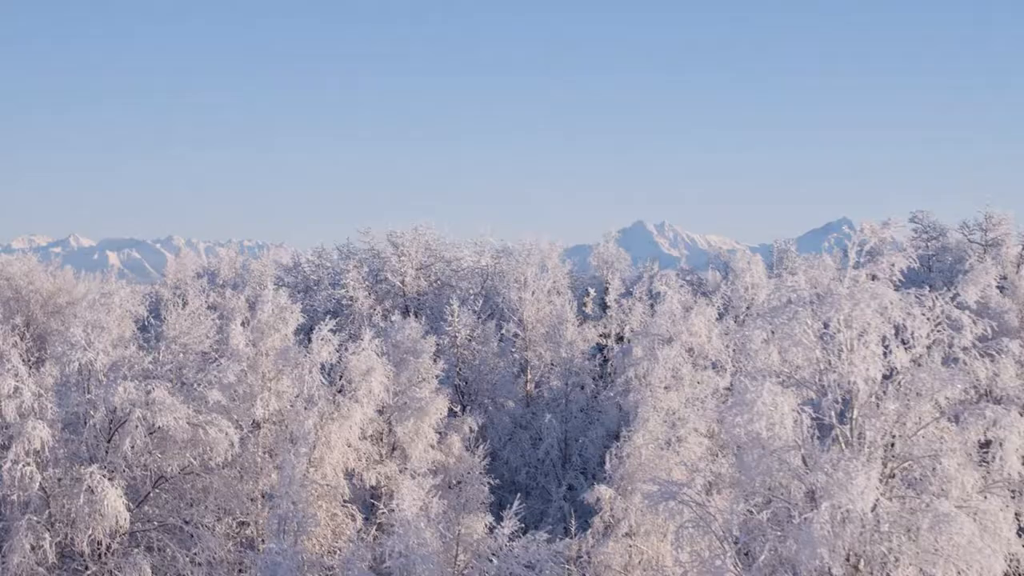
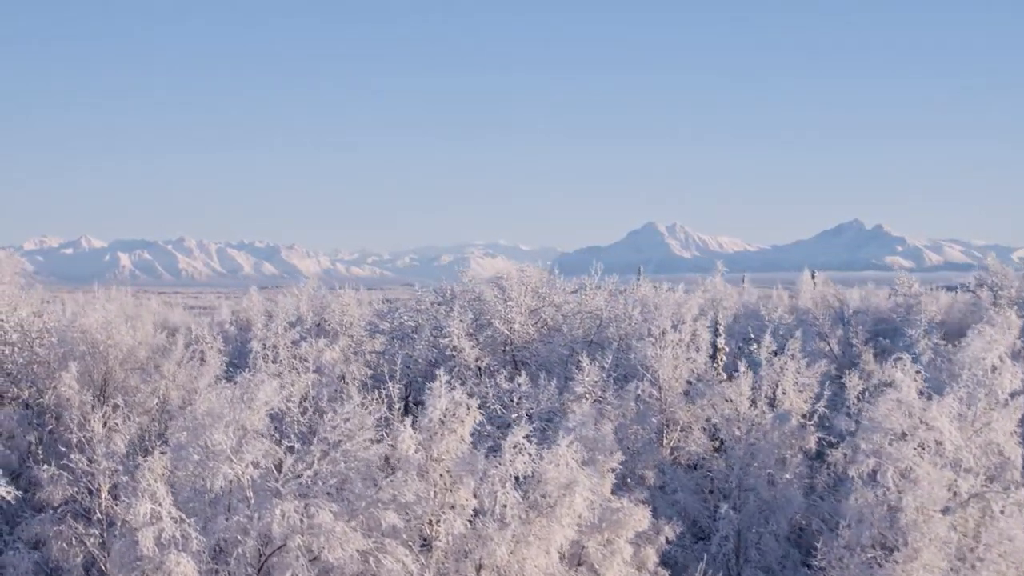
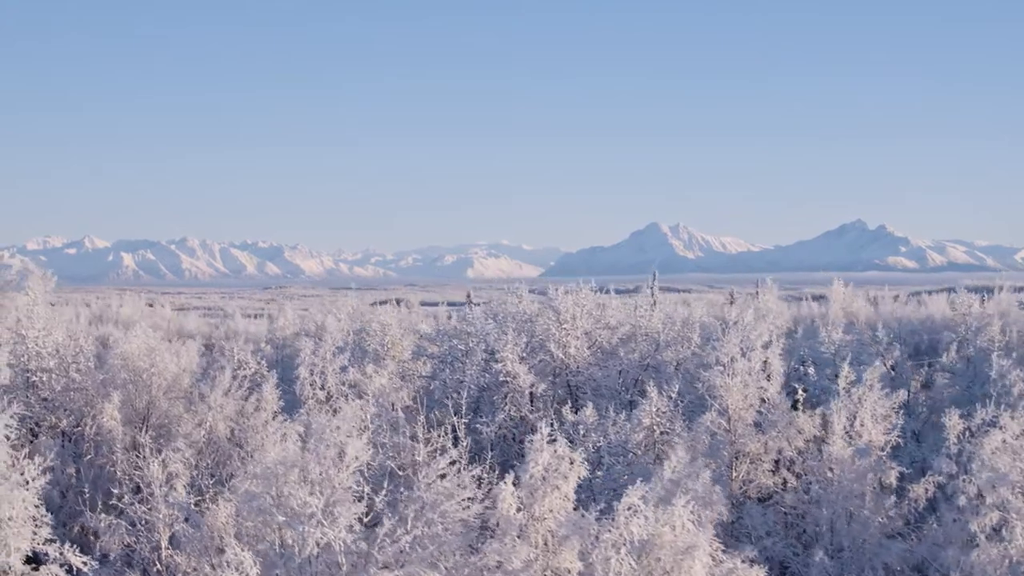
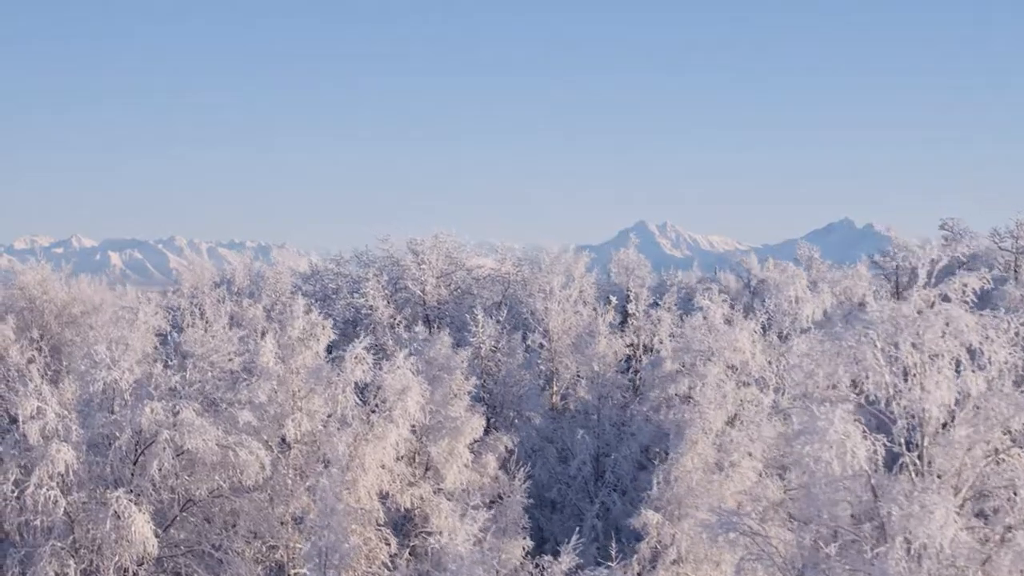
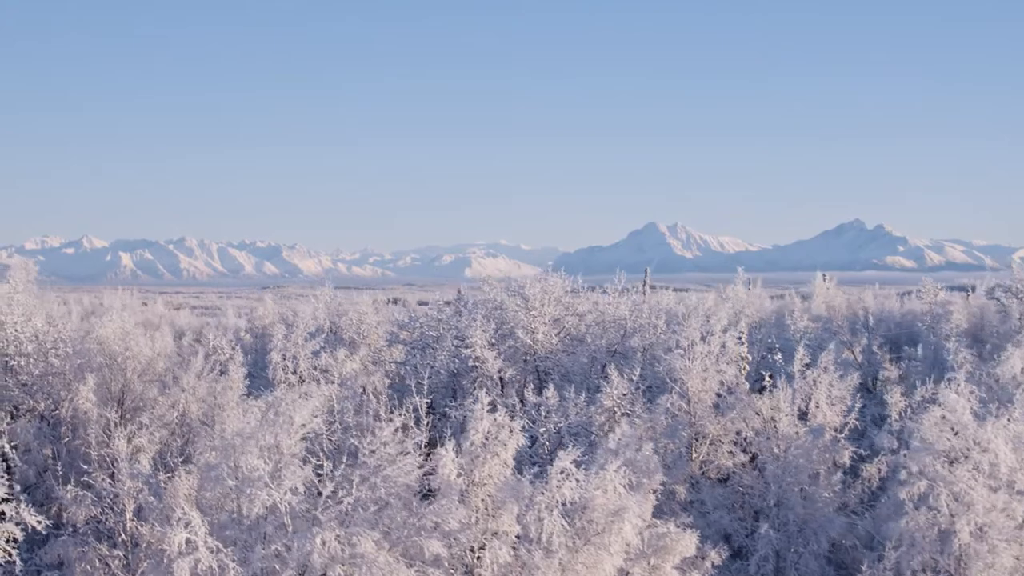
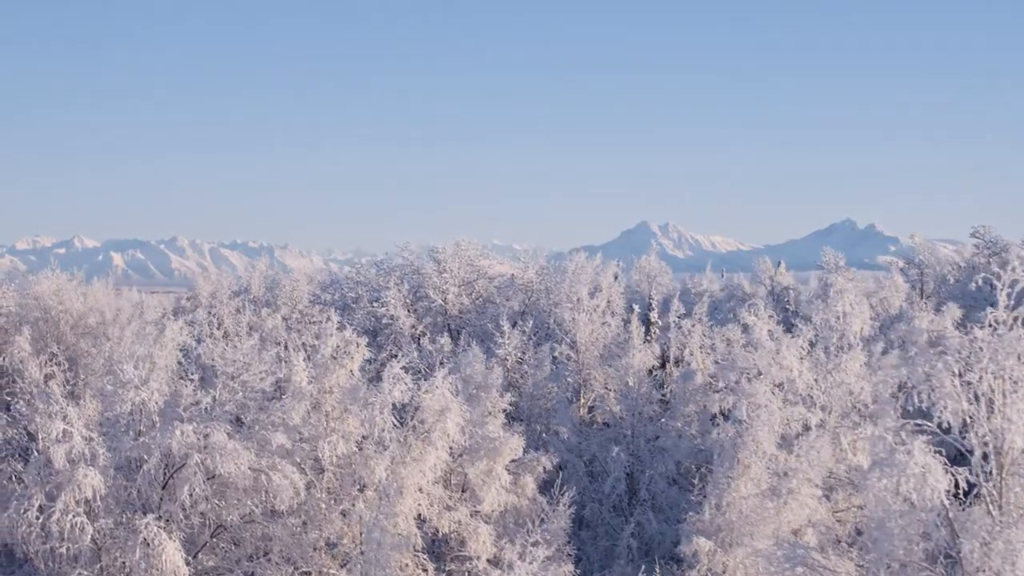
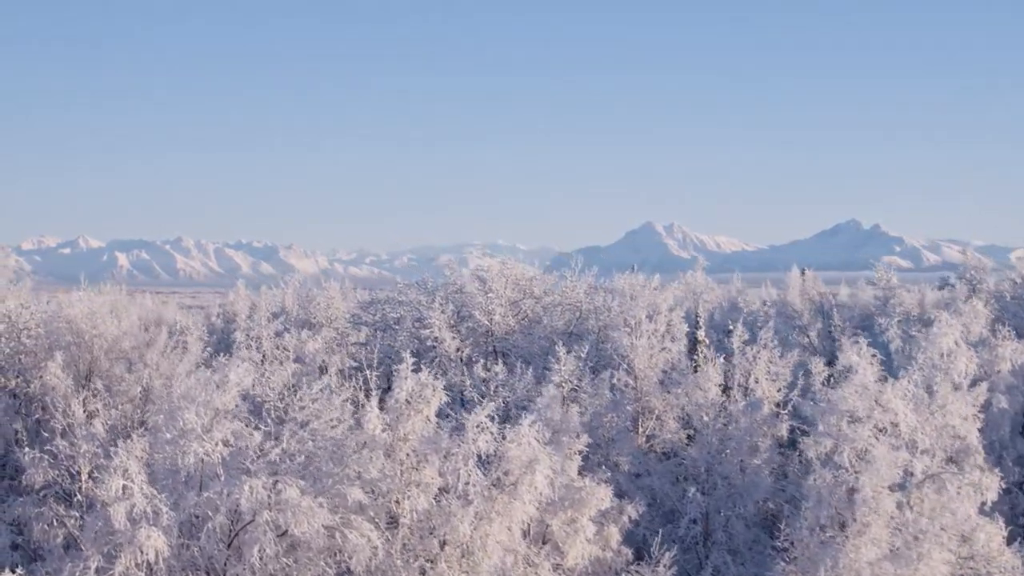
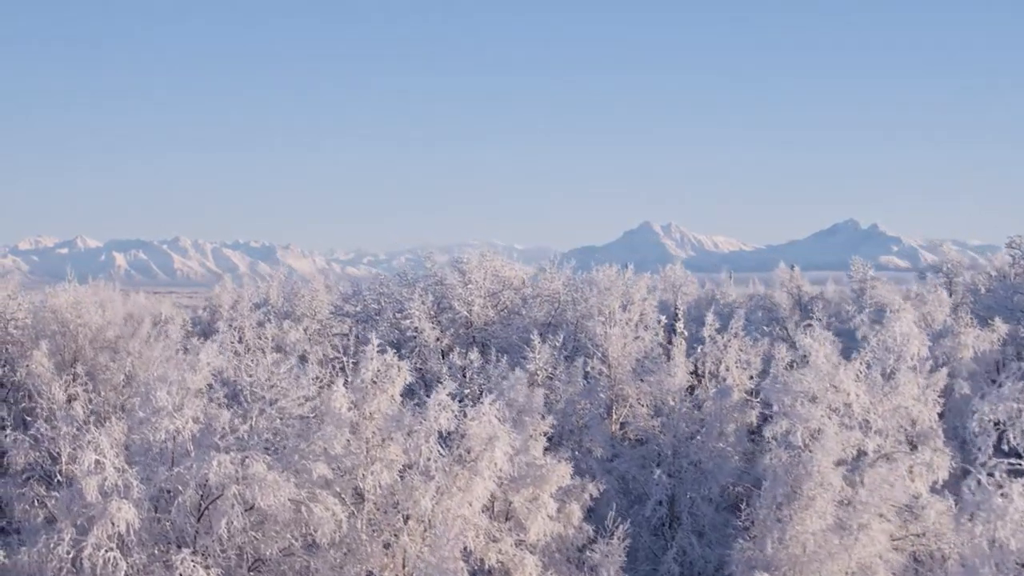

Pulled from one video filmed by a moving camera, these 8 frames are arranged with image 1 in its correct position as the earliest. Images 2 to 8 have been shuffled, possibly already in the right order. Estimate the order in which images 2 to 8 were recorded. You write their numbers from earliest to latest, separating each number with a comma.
4, 6, 8, 7, 2, 5, 3
